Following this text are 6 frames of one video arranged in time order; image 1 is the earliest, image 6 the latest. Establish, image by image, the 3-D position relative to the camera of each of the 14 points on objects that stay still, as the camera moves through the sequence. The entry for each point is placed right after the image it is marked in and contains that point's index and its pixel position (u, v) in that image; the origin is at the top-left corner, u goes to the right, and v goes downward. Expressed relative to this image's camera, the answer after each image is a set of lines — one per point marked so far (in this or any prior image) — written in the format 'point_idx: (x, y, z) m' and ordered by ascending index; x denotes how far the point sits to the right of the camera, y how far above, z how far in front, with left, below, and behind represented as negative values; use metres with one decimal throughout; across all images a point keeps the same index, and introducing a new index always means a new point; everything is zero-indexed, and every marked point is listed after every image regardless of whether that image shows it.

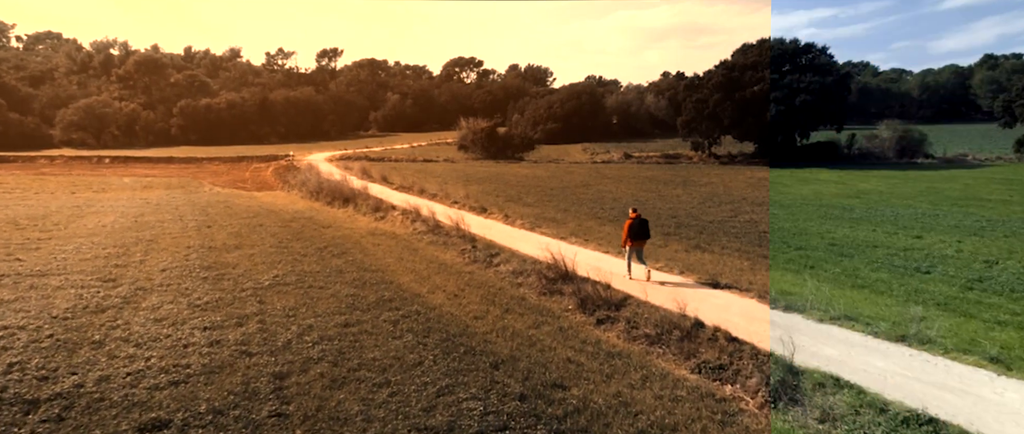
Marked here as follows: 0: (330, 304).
0: (-3.1, -1.5, +11.8) m
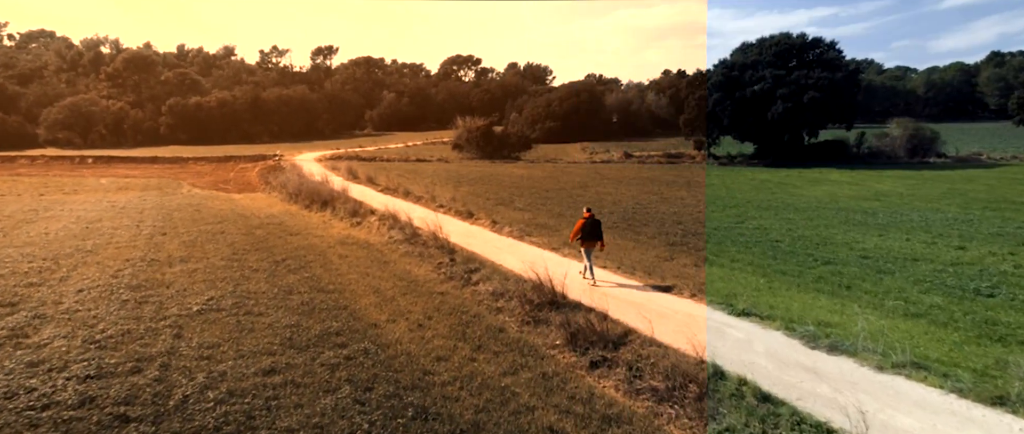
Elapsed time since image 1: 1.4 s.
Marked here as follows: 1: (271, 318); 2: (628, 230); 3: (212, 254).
0: (-3.4, -1.7, +9.6) m
1: (-3.7, -1.6, +10.8) m
2: (+3.2, -0.4, +19.5) m
3: (-7.2, -0.9, +16.9) m
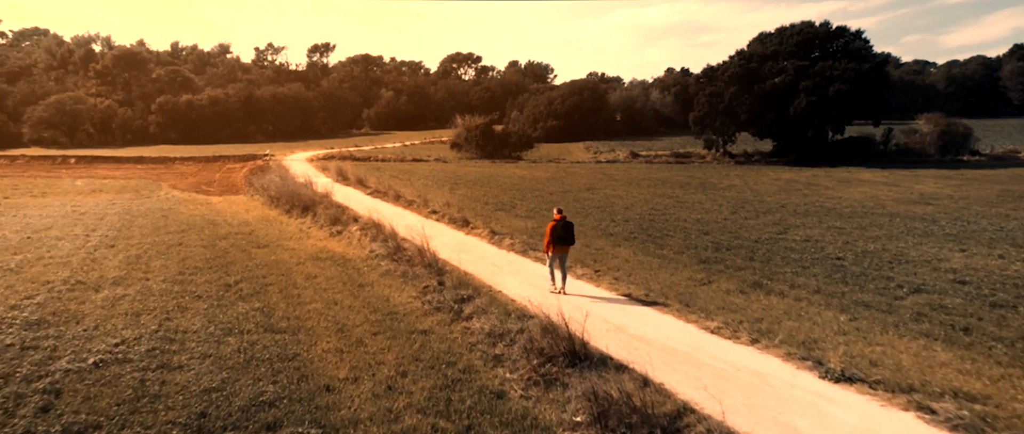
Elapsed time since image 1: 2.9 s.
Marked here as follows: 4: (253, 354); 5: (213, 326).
0: (-3.4, -1.9, +6.8) m
1: (-3.7, -1.8, +8.0) m
2: (+3.3, -0.6, +16.7) m
3: (-7.2, -1.2, +14.1) m
4: (-3.2, -1.7, +8.8) m
5: (-4.3, -1.6, +10.1) m
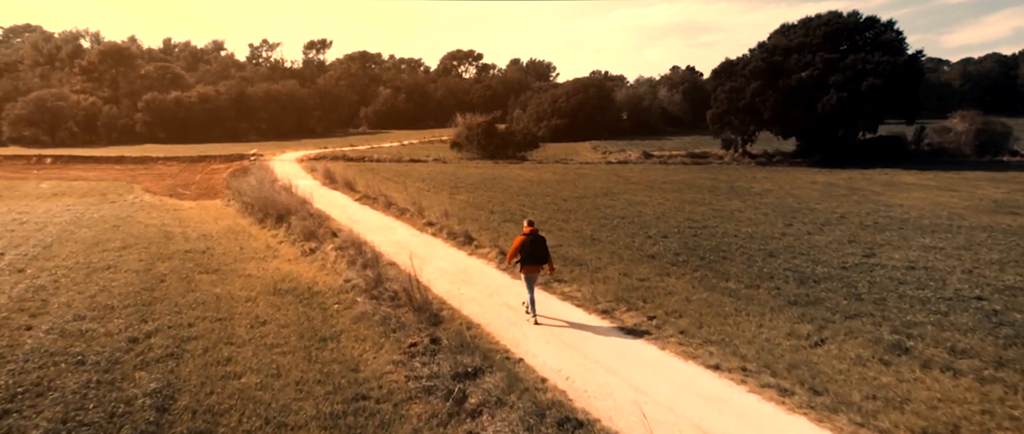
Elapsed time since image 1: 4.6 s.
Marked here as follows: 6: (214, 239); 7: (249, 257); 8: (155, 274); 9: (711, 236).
0: (-3.1, -2.3, +3.0) m
1: (-3.4, -2.2, +4.2) m
2: (+3.6, -1.0, +12.9) m
3: (-6.9, -1.5, +10.3) m
4: (-2.9, -2.1, +5.0) m
5: (-3.9, -1.9, +6.3) m
6: (-8.3, -0.6, +19.5) m
7: (-6.2, -0.9, +16.4) m
8: (-7.1, -1.1, +13.9) m
9: (+4.9, -0.5, +17.3) m
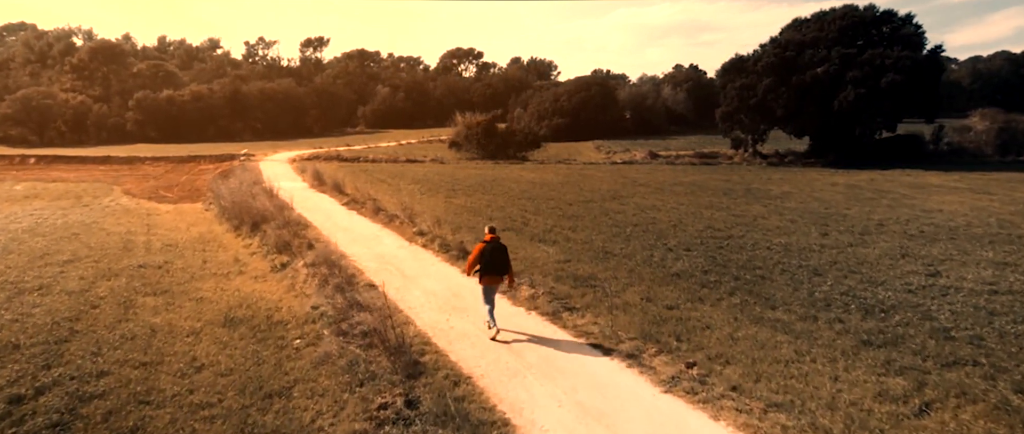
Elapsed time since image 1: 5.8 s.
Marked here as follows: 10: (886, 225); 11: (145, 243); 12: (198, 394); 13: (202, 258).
0: (-3.1, -2.5, +0.9) m
1: (-3.4, -2.4, +2.1) m
2: (+3.6, -1.2, +10.8) m
3: (-6.9, -1.7, +8.2) m
4: (-2.9, -2.3, +2.9) m
5: (-3.9, -2.1, +4.1) m
6: (-8.3, -0.8, +17.4) m
7: (-6.1, -1.1, +14.3) m
8: (-7.1, -1.3, +11.8) m
9: (+4.9, -0.7, +15.1) m
10: (+10.0, -0.2, +18.8) m
11: (-9.9, -0.7, +18.9) m
12: (-3.3, -1.8, +7.4) m
13: (-7.1, -0.9, +16.1) m
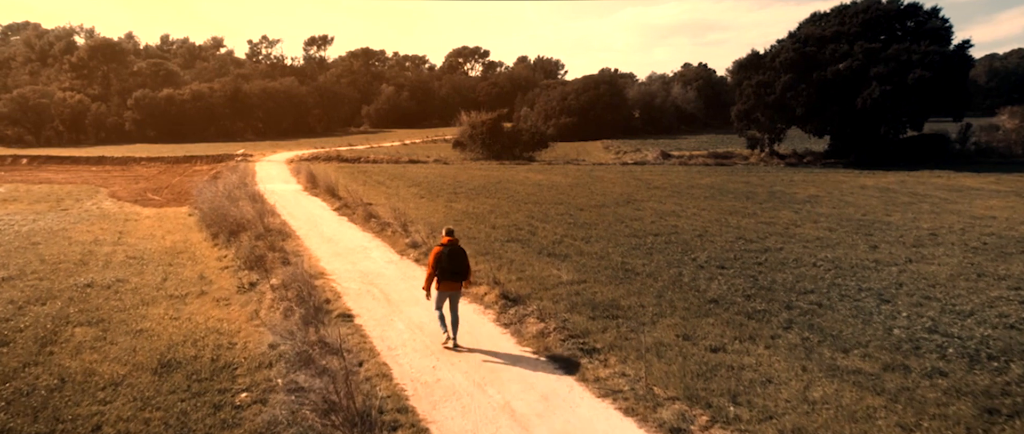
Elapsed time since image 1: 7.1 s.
0: (-3.1, -2.7, -1.2) m
1: (-3.4, -2.6, +0.1) m
2: (+3.7, -1.4, +8.7) m
3: (-6.8, -1.9, +6.2) m
4: (-2.9, -2.5, +0.8) m
5: (-3.9, -2.3, +2.1) m
6: (-8.2, -1.0, +15.4) m
7: (-6.1, -1.3, +12.3) m
8: (-7.0, -1.5, +9.8) m
9: (+5.0, -0.9, +13.0) m
10: (+10.2, -0.4, +16.6) m
11: (-9.8, -0.9, +17.0) m
12: (-3.3, -2.0, +5.3) m
13: (-7.0, -1.1, +14.1) m
